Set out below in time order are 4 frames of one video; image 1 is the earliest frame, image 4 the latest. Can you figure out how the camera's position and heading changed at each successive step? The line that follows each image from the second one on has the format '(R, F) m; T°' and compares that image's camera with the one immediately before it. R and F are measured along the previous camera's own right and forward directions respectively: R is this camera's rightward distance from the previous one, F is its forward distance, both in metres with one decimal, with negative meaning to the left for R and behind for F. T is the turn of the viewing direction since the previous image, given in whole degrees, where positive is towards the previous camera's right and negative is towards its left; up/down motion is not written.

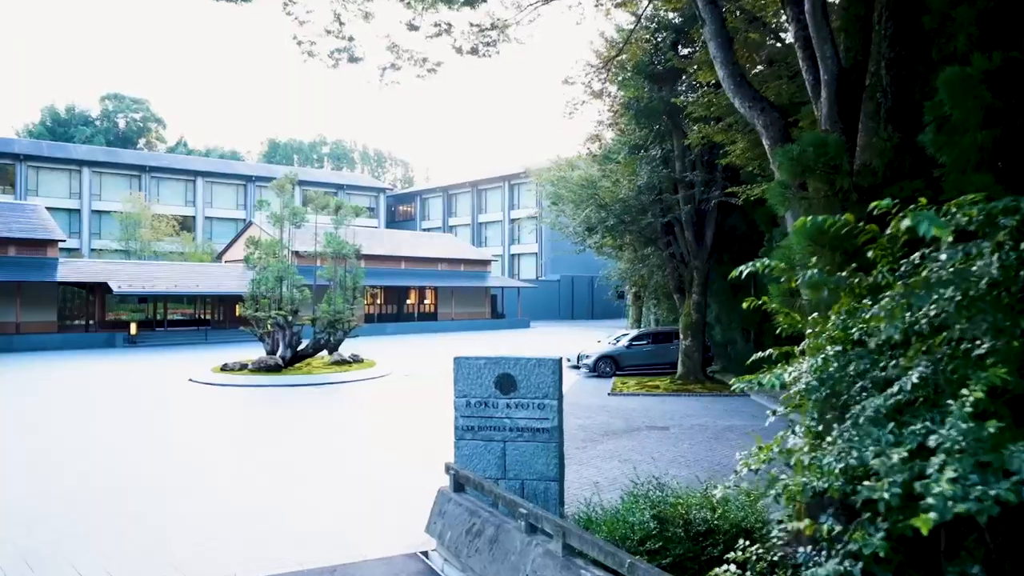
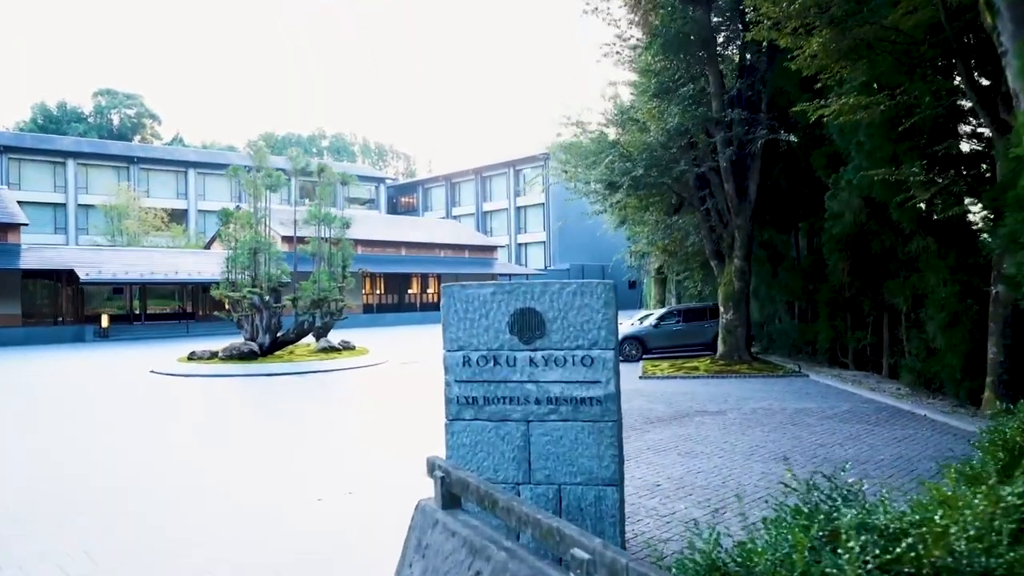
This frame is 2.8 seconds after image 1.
(-0.1, +2.7) m; 0°
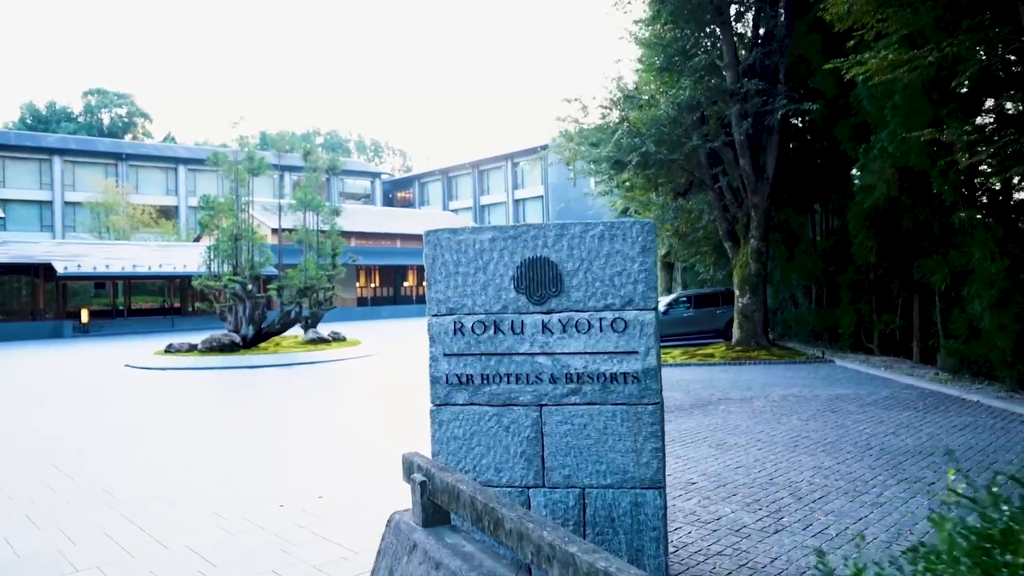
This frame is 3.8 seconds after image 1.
(0.0, +1.0) m; 0°
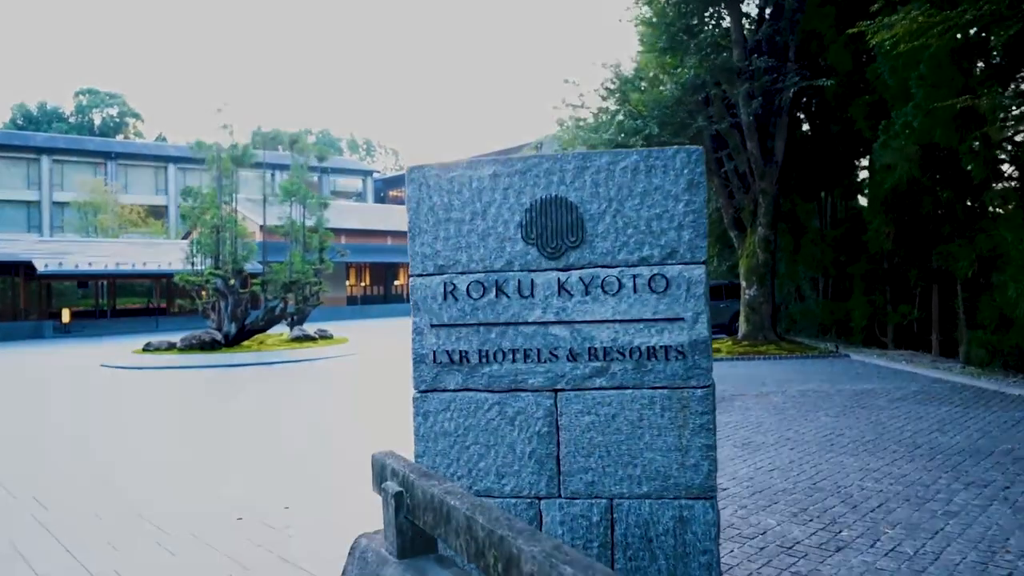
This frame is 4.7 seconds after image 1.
(0.0, +0.7) m; 0°
